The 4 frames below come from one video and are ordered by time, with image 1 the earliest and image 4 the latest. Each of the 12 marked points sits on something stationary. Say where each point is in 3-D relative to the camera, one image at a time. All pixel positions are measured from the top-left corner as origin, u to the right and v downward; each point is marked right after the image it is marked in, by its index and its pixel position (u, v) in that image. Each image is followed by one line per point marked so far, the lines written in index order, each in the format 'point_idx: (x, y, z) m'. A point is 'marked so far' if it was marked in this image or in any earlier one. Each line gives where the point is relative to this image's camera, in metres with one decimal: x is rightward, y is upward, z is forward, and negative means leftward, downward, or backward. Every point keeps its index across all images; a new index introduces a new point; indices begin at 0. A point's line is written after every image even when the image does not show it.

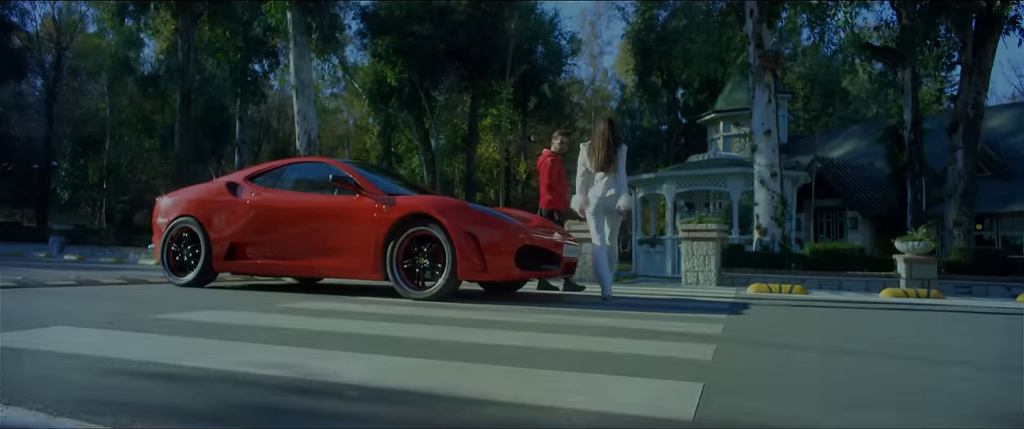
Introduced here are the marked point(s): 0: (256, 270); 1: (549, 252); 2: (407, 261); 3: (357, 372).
0: (-2.7, -0.6, +7.6) m
1: (+0.3, -0.4, +7.1) m
2: (-1.0, -0.5, +7.0) m
3: (-0.8, -0.8, +3.7) m
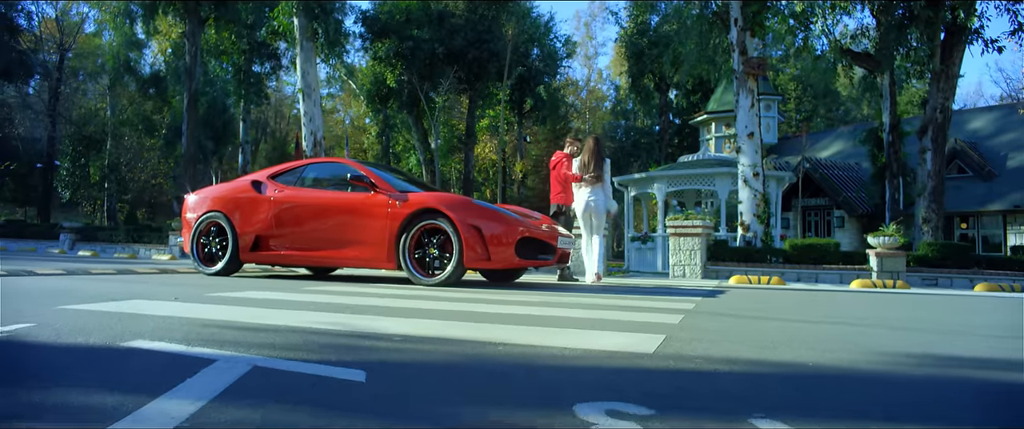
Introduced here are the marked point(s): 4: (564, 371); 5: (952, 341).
0: (-2.7, -0.5, +8.6) m
1: (+0.4, -0.3, +8.1) m
2: (-1.0, -0.4, +8.1) m
3: (-0.7, -0.7, +4.7) m
4: (+0.2, -0.7, +3.4) m
5: (+2.8, -0.8, +4.8) m
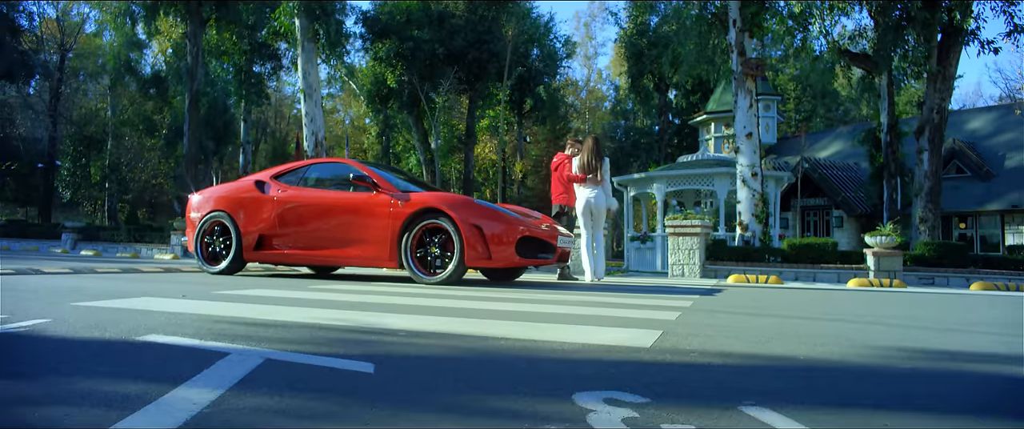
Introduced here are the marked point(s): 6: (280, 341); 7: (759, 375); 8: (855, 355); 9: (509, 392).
0: (-2.6, -0.5, +8.8) m
1: (+0.4, -0.3, +8.2) m
2: (-1.0, -0.4, +8.2) m
3: (-0.7, -0.7, +4.9) m
4: (+0.2, -0.7, +3.5) m
5: (+2.8, -0.8, +5.0) m
6: (-1.2, -0.7, +4.0) m
7: (+1.1, -0.7, +3.3) m
8: (+1.8, -0.7, +3.9) m
9: (0.0, -0.6, +2.8) m
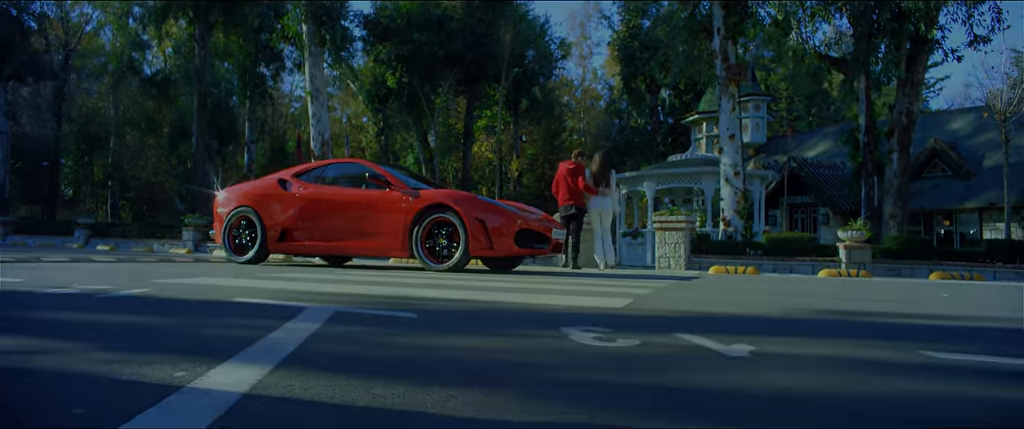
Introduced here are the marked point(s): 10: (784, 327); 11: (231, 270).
0: (-2.7, -0.4, +10.0) m
1: (+0.4, -0.2, +9.5) m
2: (-1.0, -0.3, +9.4) m
3: (-0.7, -0.6, +6.1) m
4: (+0.3, -0.6, +4.7) m
5: (+2.8, -0.7, +6.2) m
6: (-1.2, -0.6, +5.2) m
7: (+1.1, -0.6, +4.6) m
8: (+1.8, -0.7, +5.2) m
9: (0.0, -0.6, +4.0) m
10: (+1.6, -0.7, +4.3) m
11: (-3.3, -0.7, +9.1) m
